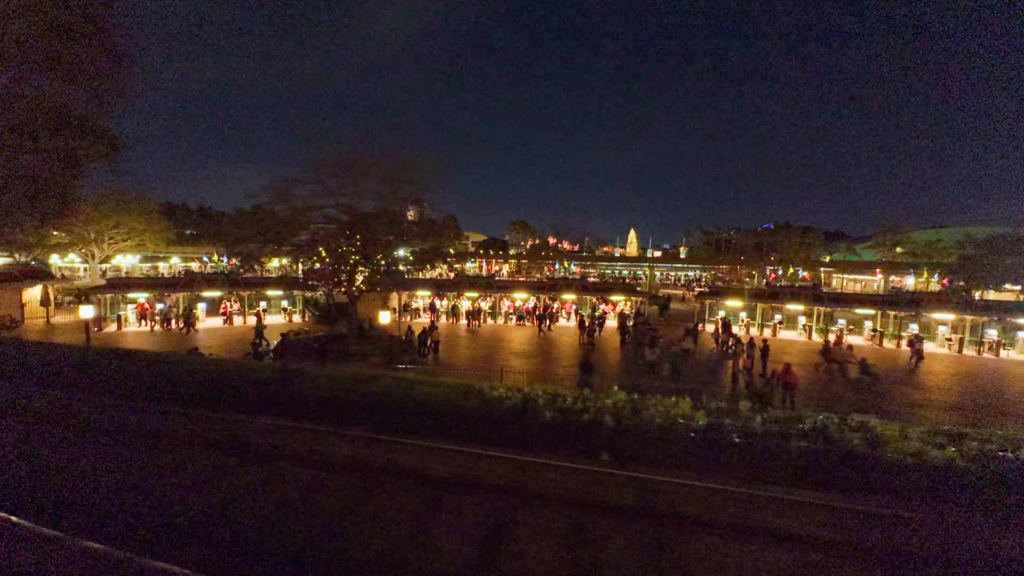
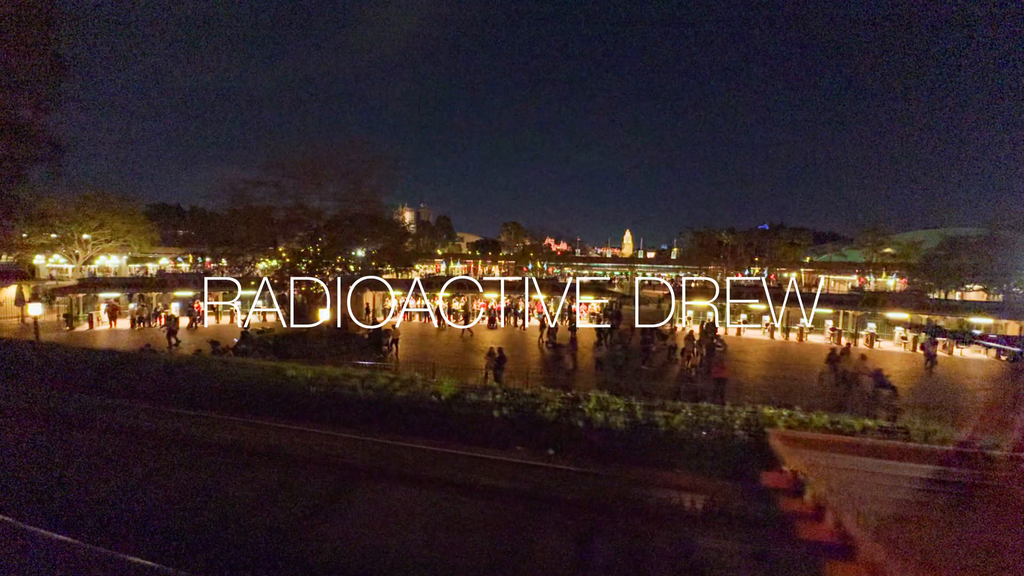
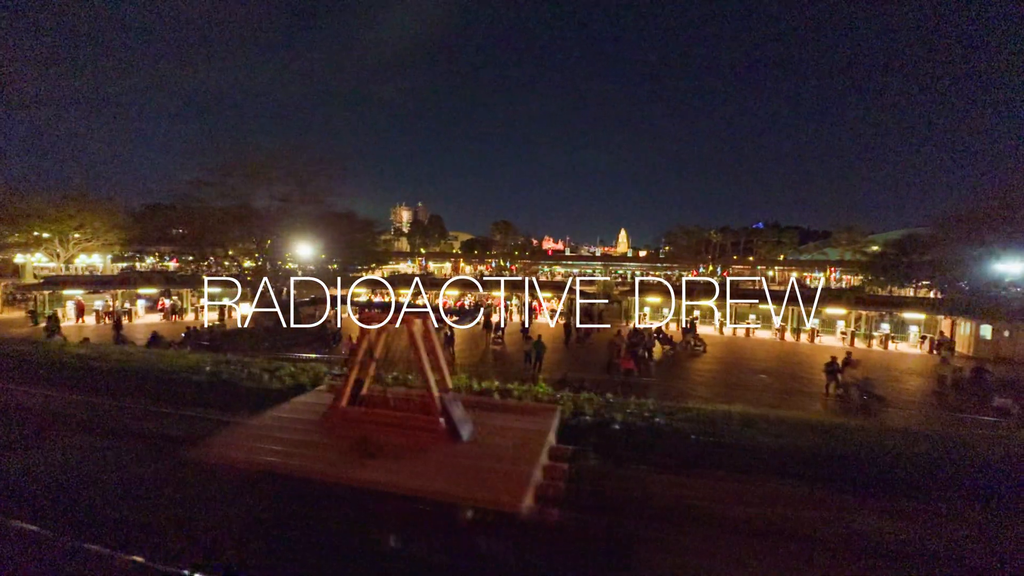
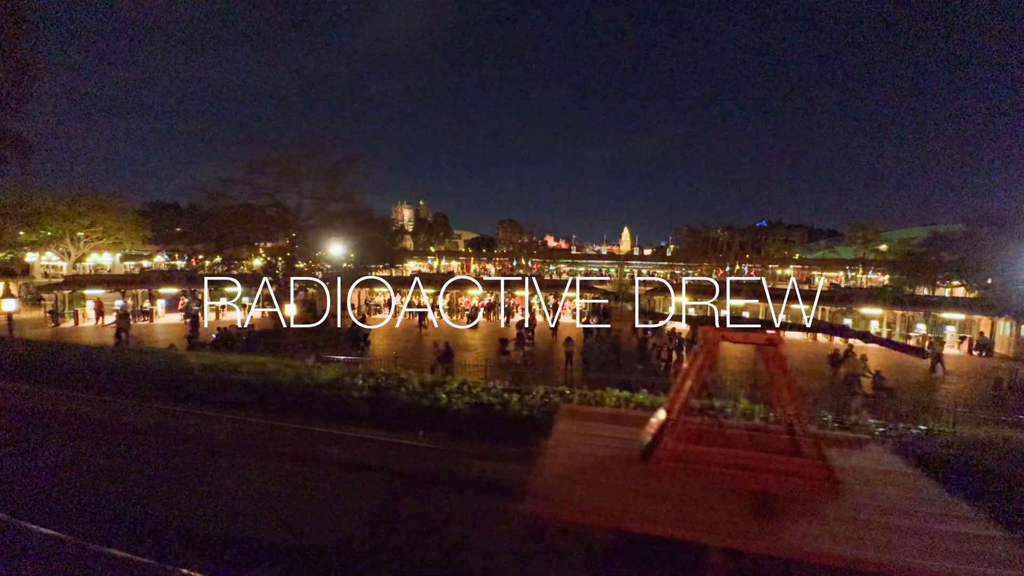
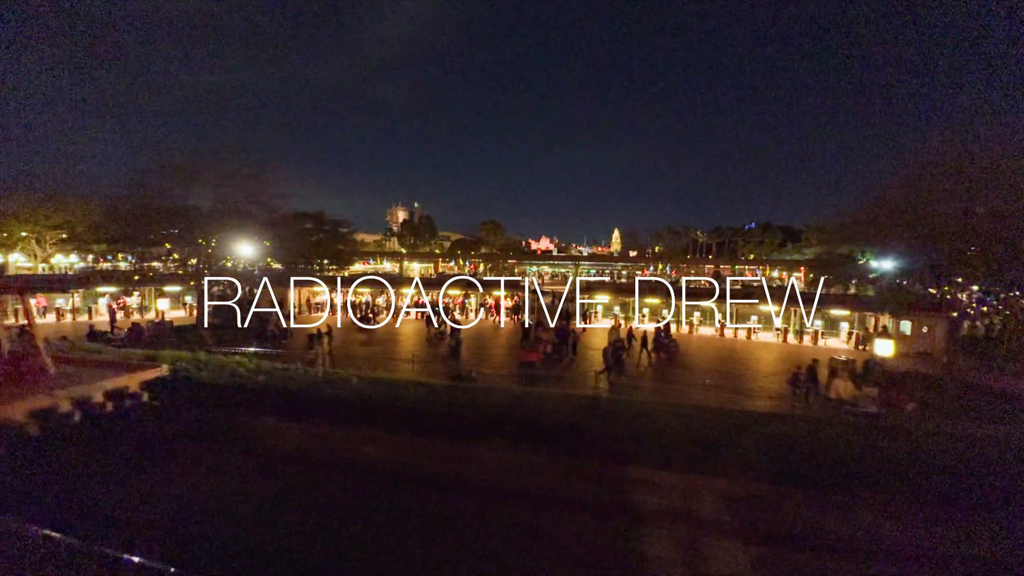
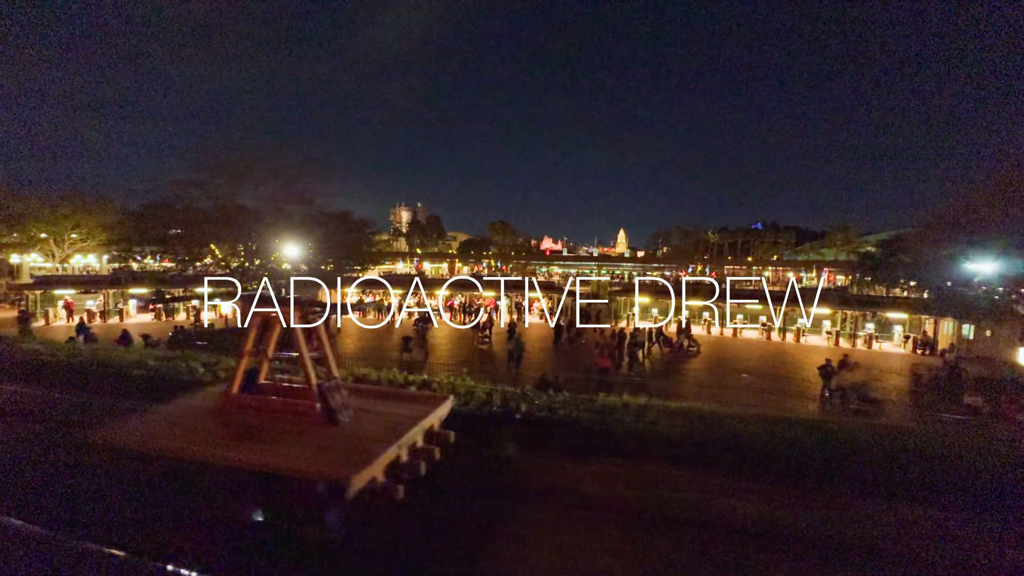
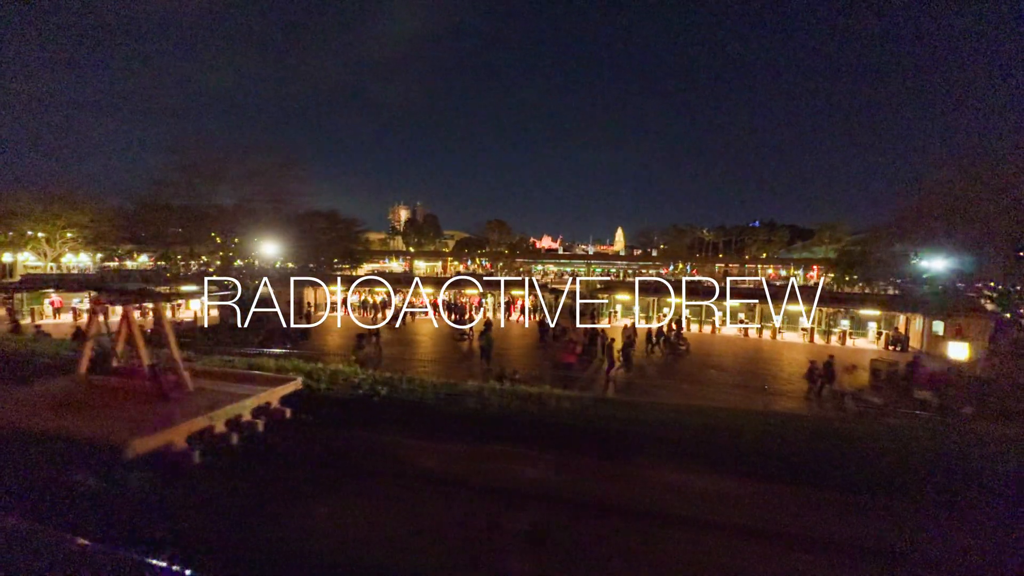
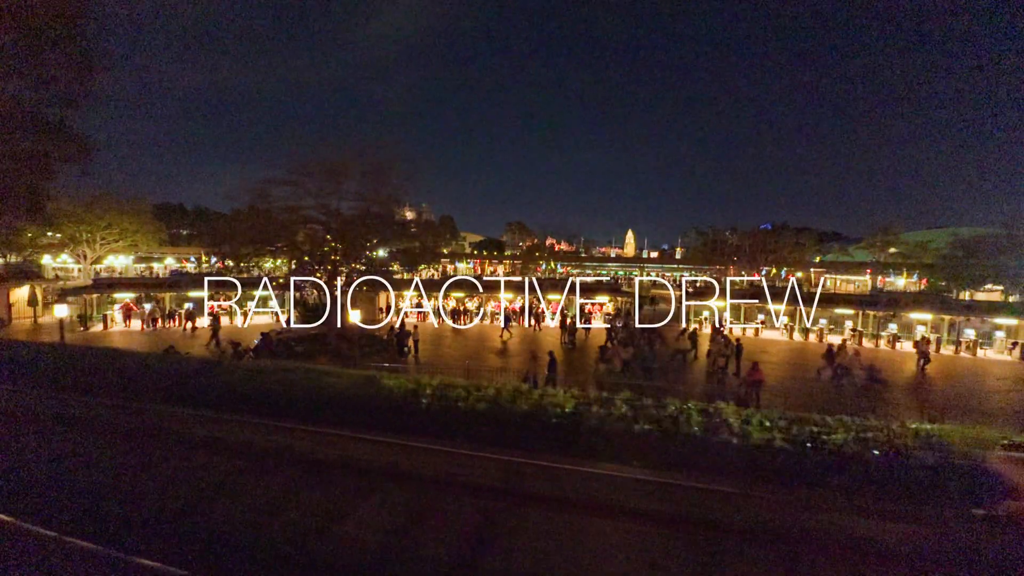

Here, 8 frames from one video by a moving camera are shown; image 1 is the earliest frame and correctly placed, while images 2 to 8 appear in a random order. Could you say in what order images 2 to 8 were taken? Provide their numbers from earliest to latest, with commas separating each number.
8, 2, 4, 3, 6, 7, 5
